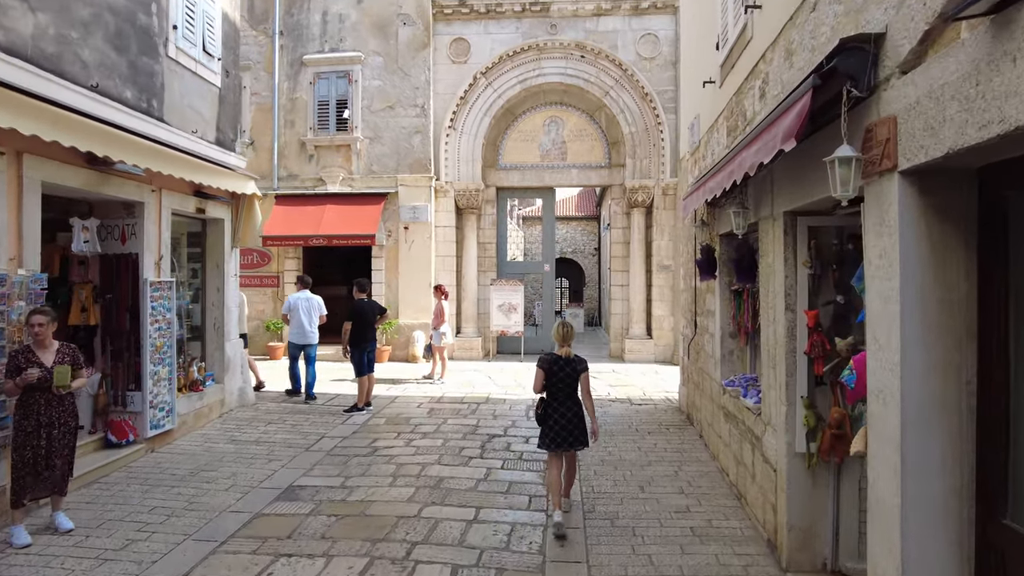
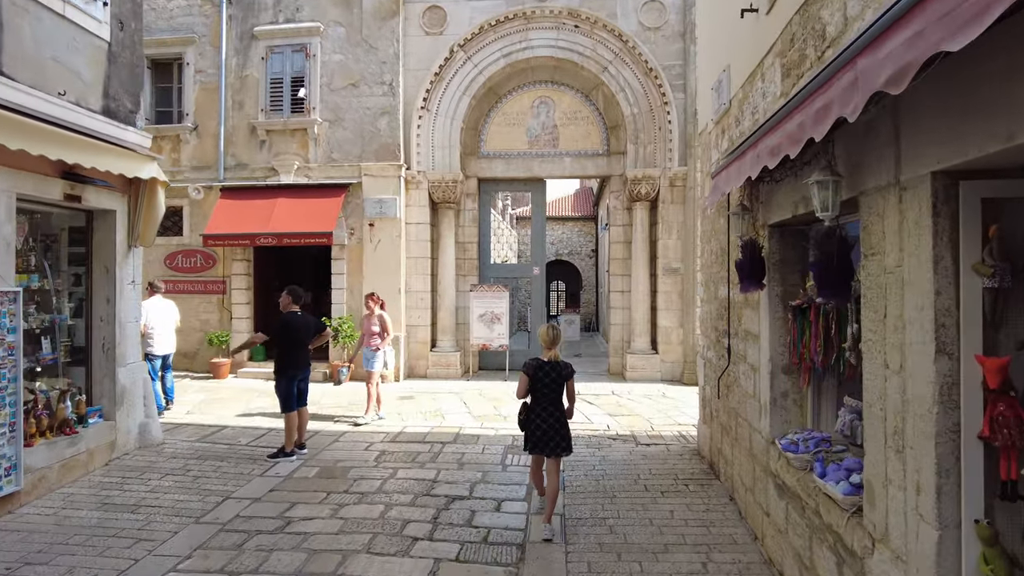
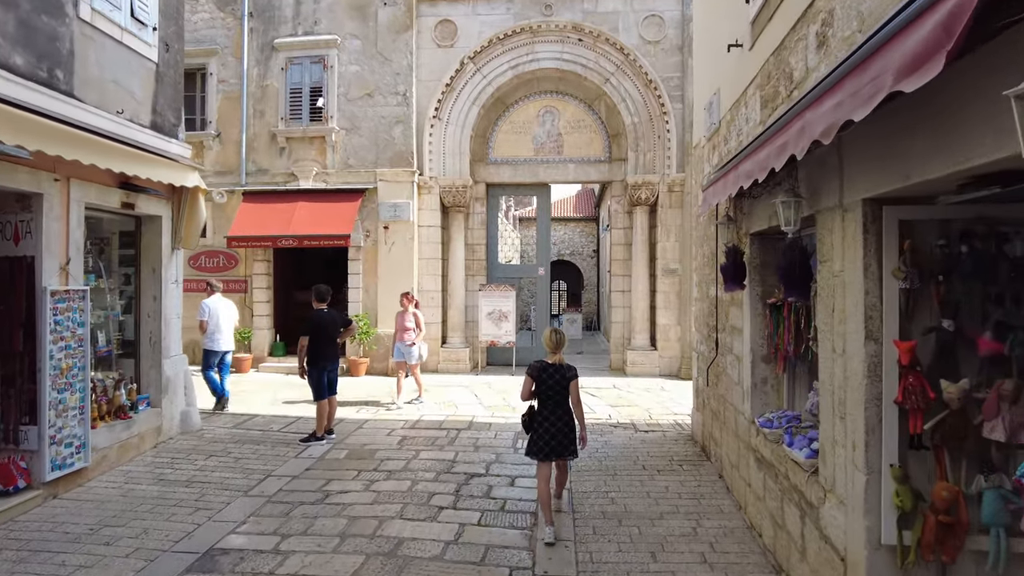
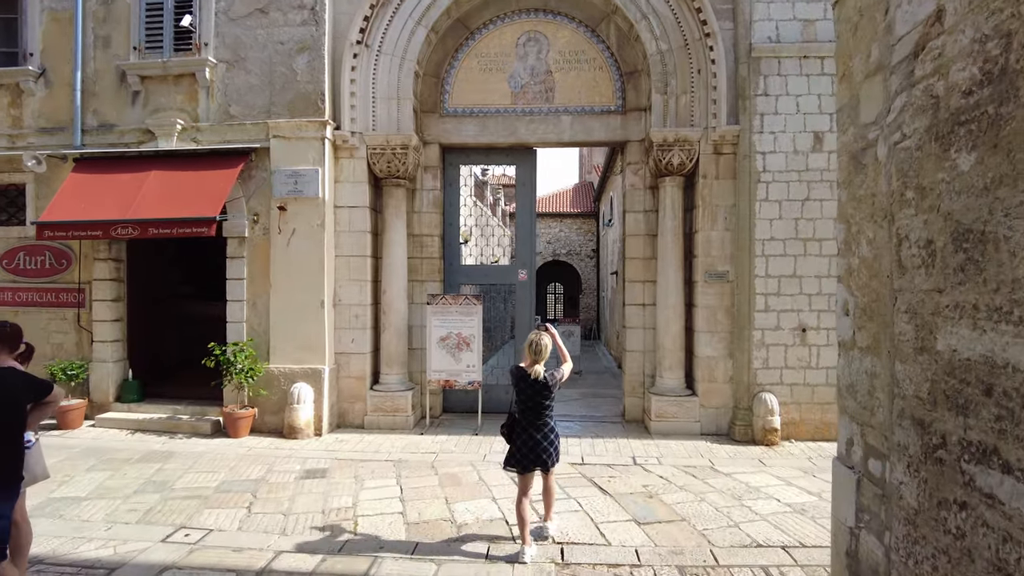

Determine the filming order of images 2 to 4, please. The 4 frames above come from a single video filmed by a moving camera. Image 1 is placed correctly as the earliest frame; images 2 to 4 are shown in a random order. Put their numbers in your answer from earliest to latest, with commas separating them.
3, 2, 4
